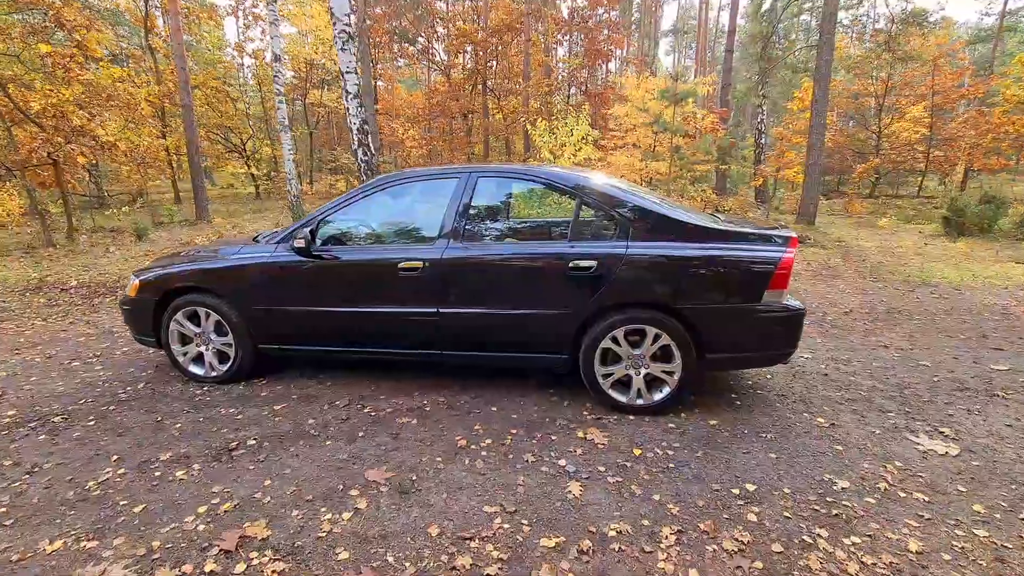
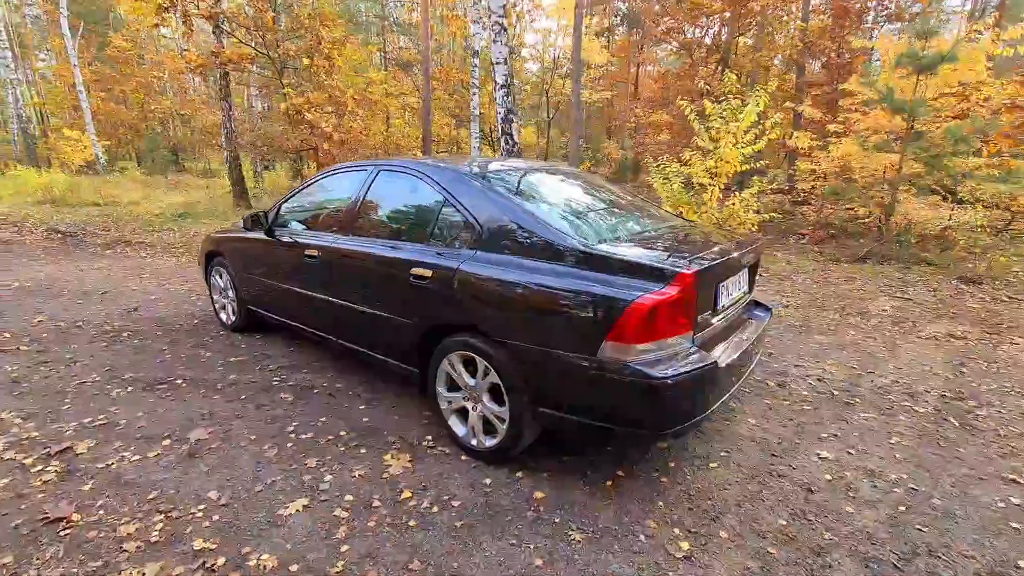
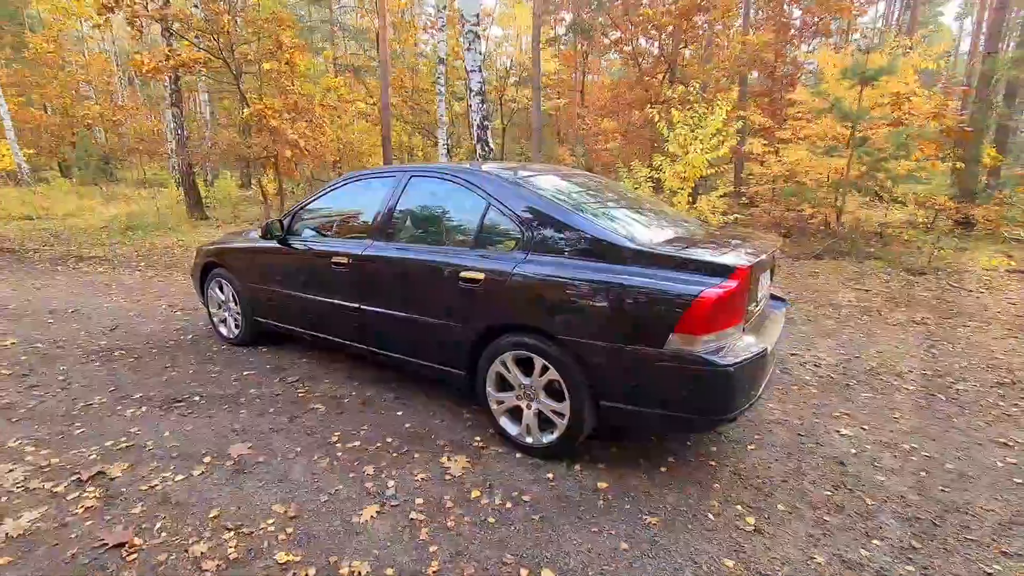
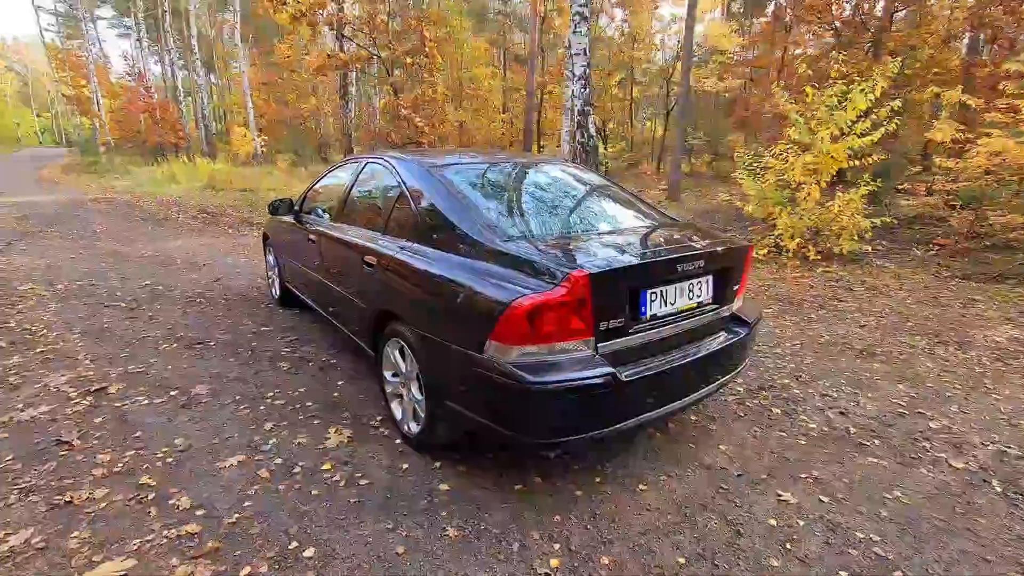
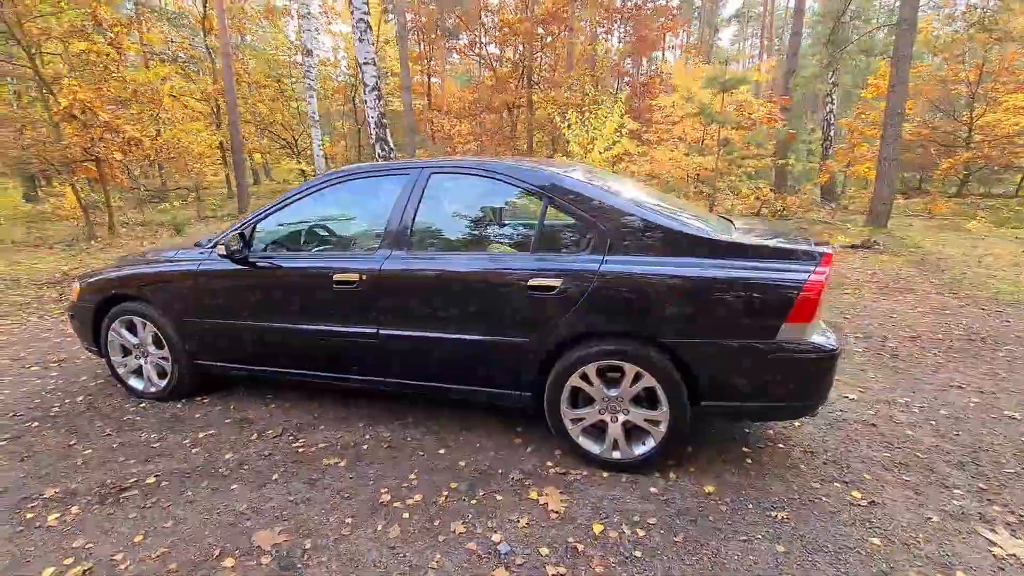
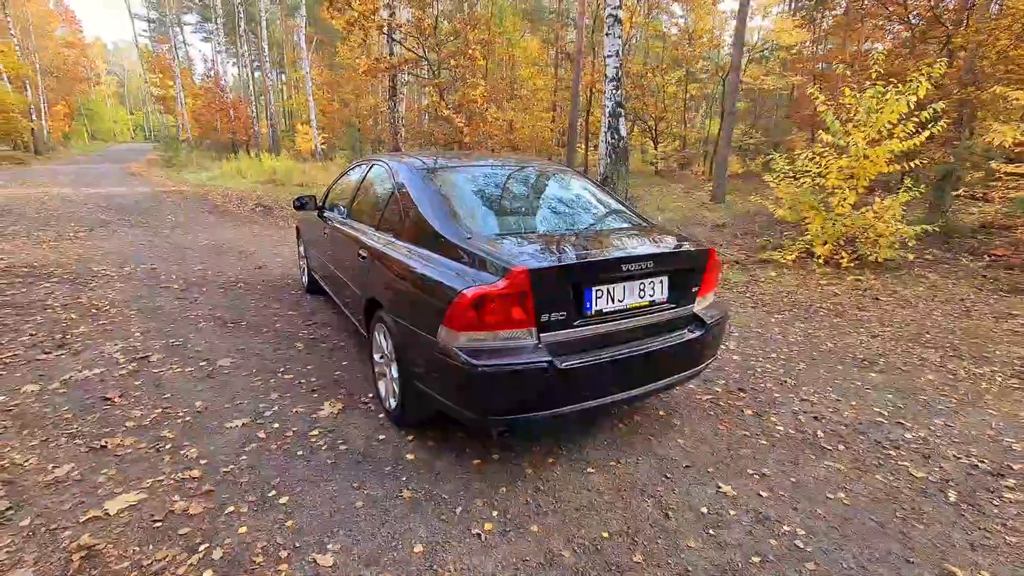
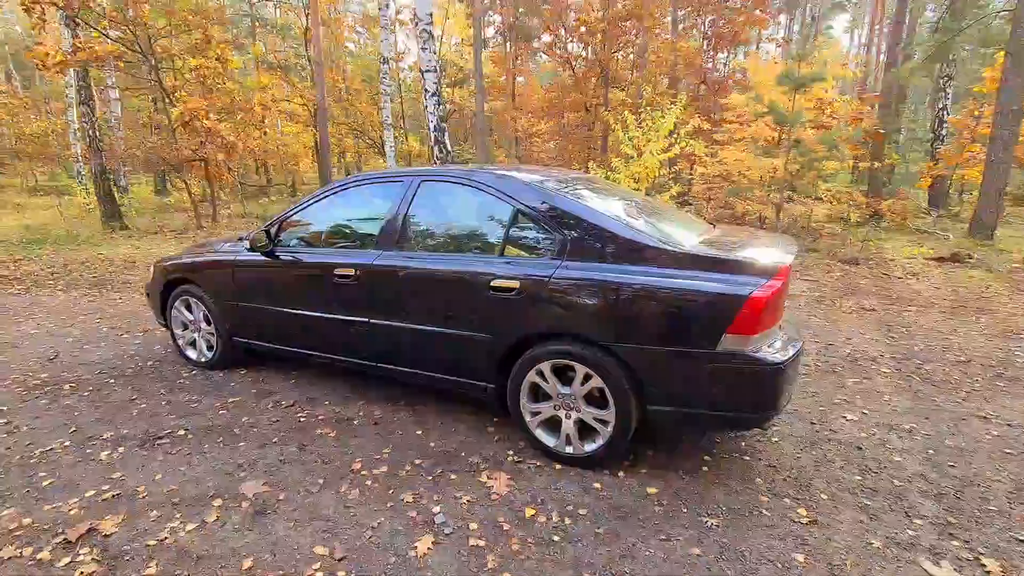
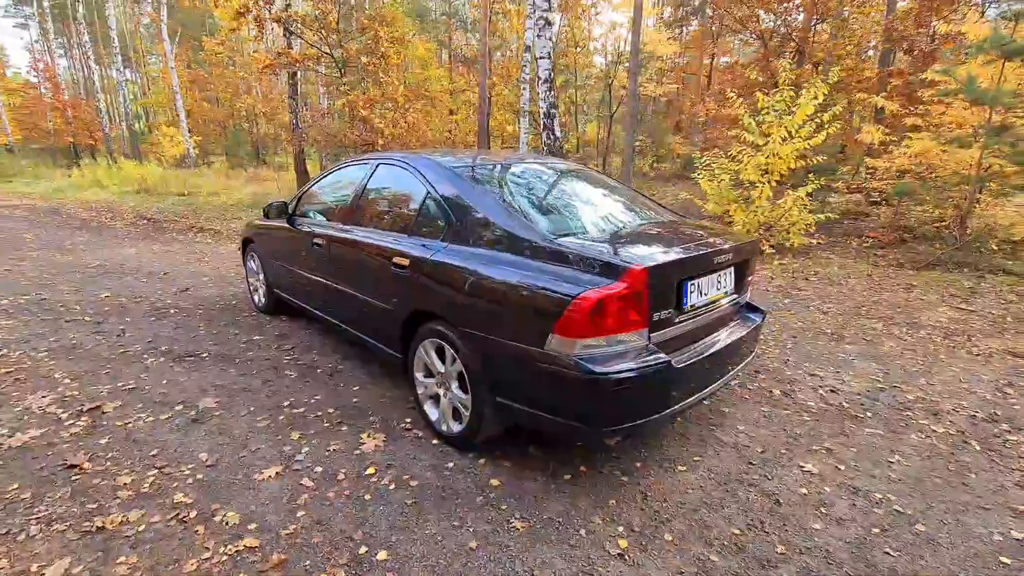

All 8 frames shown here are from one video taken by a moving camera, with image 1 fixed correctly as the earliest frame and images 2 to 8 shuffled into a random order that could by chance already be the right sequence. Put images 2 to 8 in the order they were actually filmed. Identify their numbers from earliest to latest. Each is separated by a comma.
5, 7, 3, 2, 8, 4, 6
